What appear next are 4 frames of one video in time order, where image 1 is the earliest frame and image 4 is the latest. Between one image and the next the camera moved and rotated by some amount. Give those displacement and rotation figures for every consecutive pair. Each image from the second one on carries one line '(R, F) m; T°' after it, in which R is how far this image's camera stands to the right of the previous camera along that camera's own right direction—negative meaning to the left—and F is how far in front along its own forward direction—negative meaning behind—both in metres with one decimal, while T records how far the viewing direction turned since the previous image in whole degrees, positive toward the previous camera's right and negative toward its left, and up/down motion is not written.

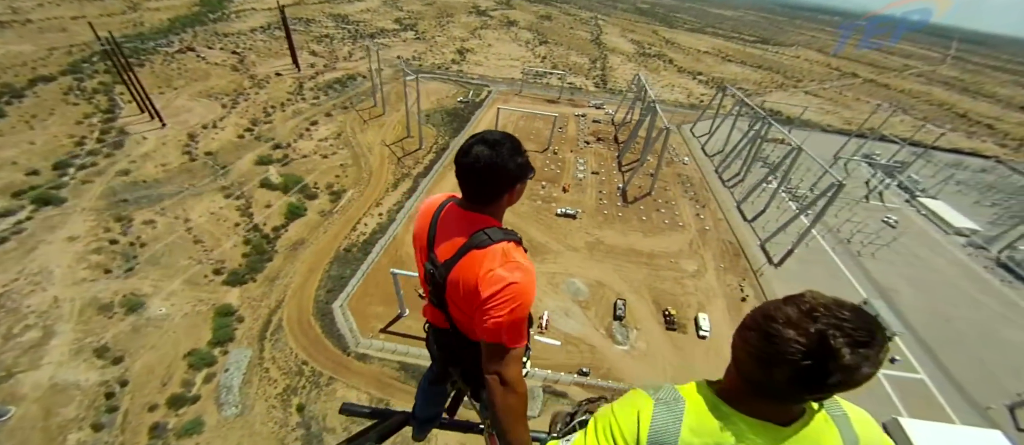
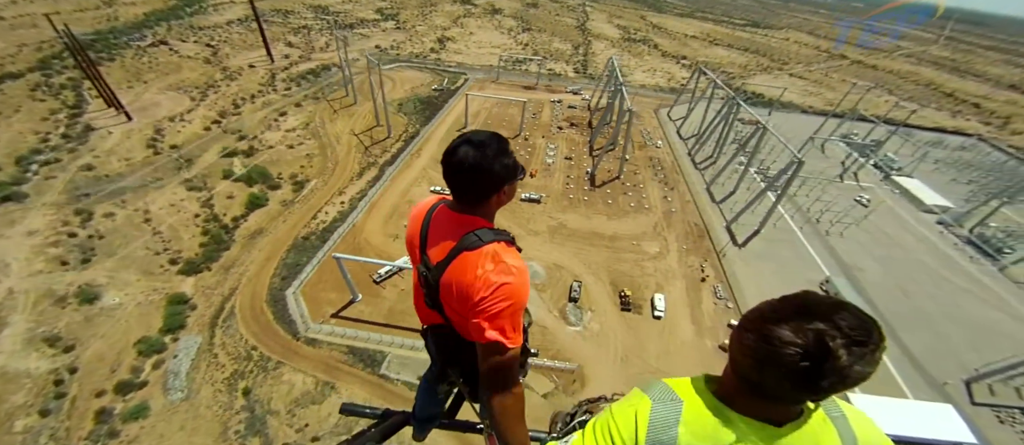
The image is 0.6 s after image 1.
(+2.3, +0.1) m; 0°
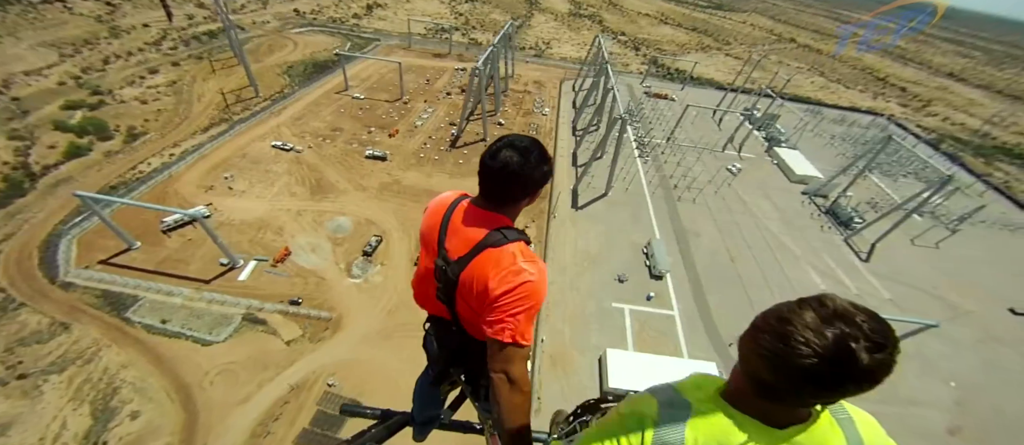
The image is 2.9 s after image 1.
(+9.5, +0.4) m; +1°
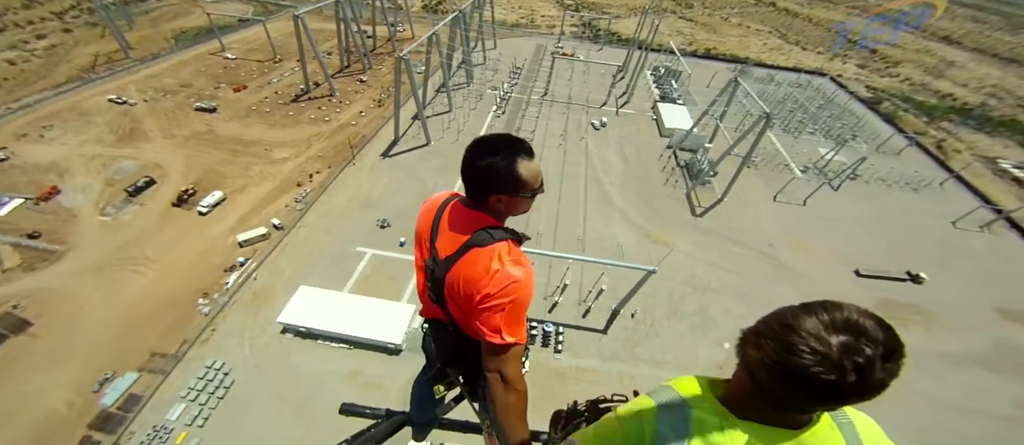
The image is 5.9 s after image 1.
(+11.5, +1.2) m; -4°
